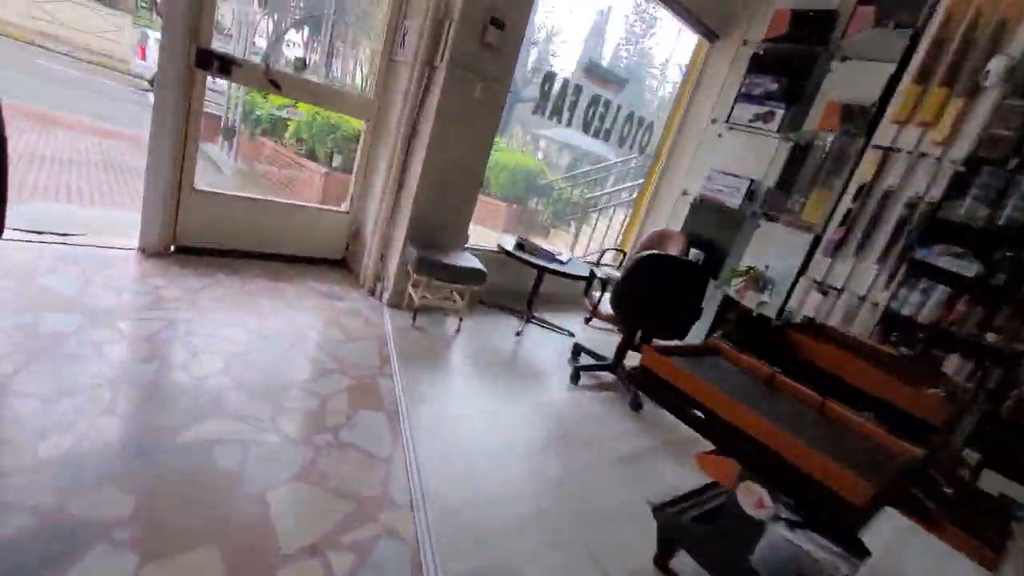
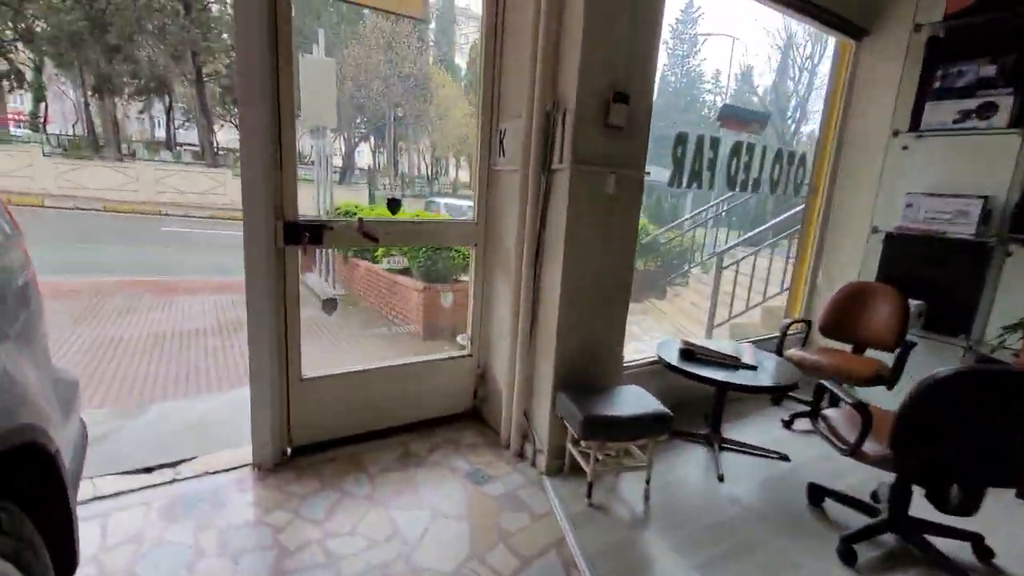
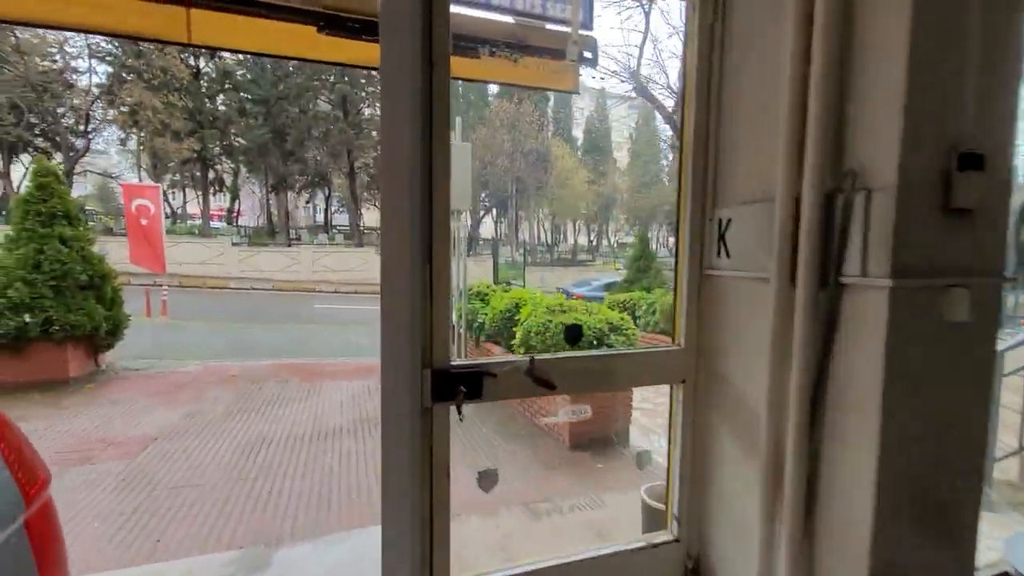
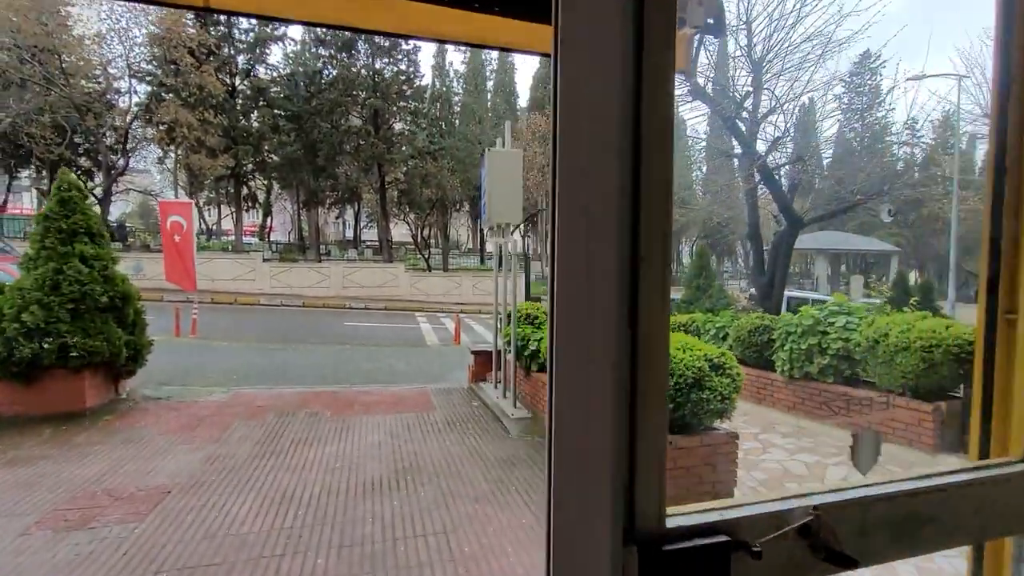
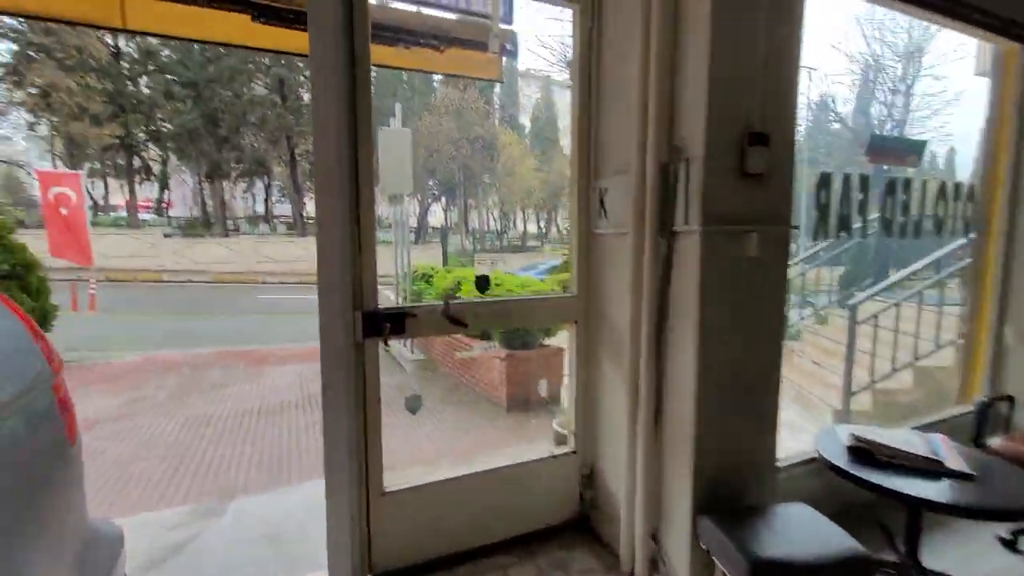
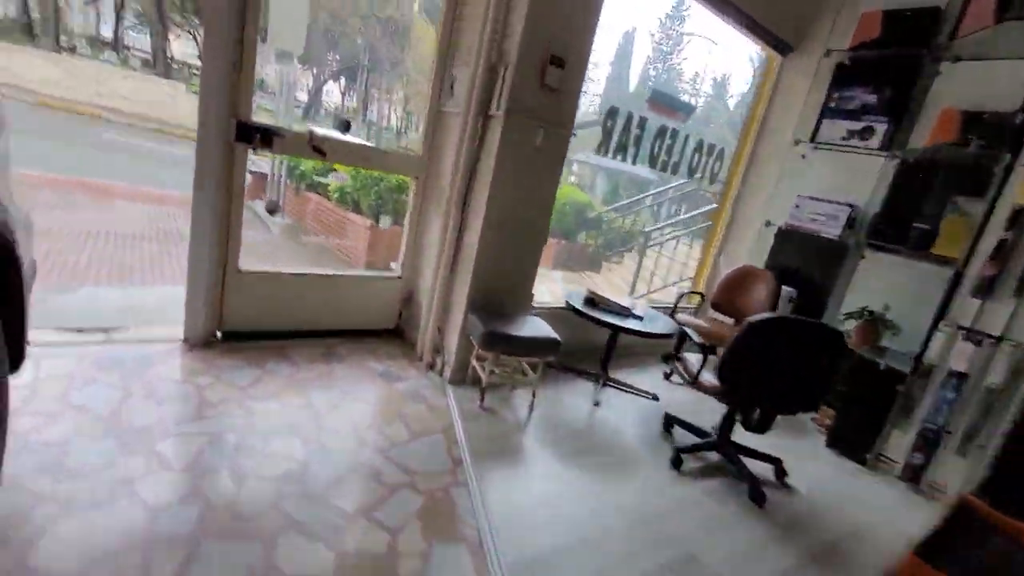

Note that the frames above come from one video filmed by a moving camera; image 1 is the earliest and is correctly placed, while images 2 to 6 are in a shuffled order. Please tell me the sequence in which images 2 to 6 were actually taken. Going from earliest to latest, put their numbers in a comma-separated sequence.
6, 2, 5, 3, 4
